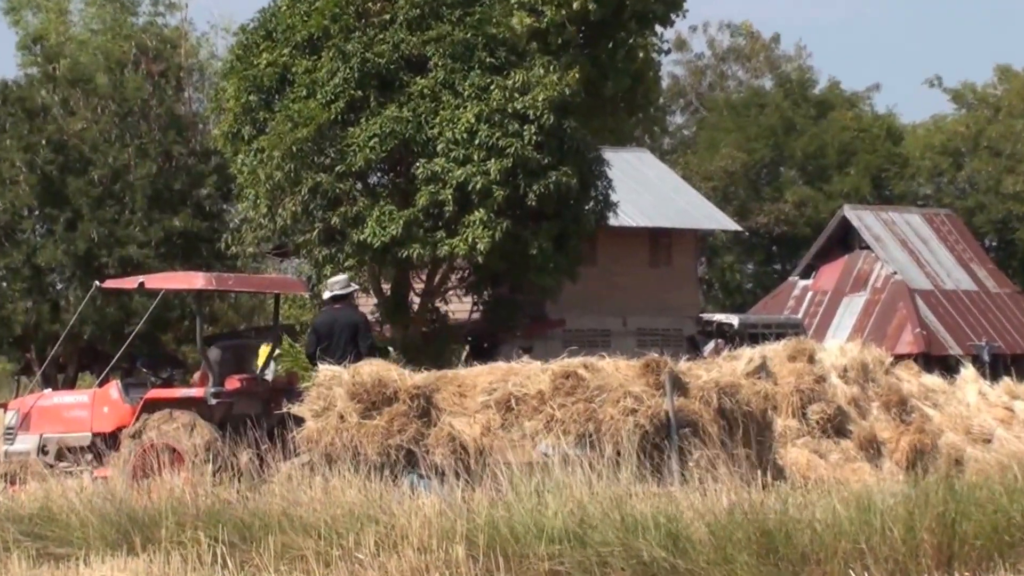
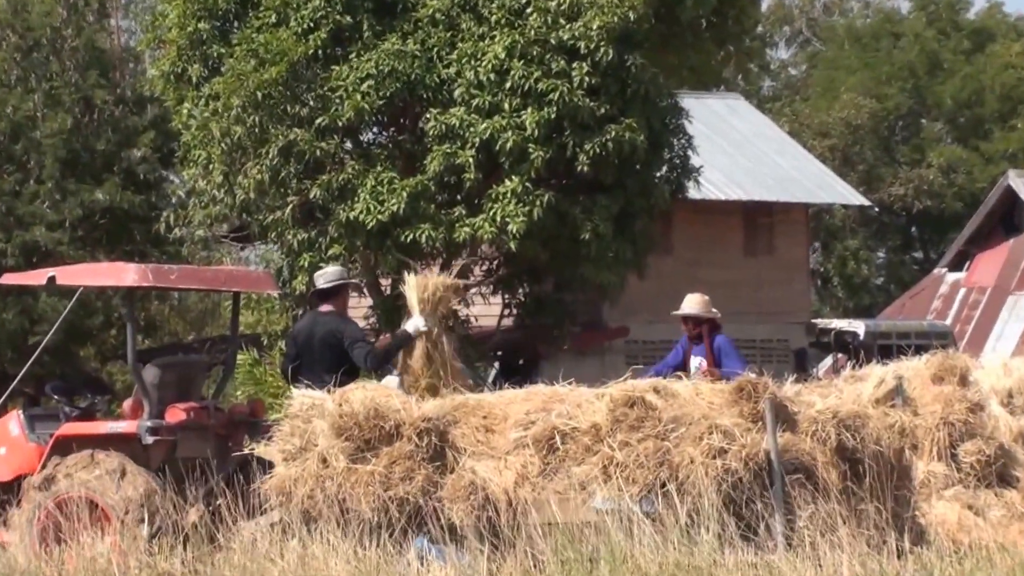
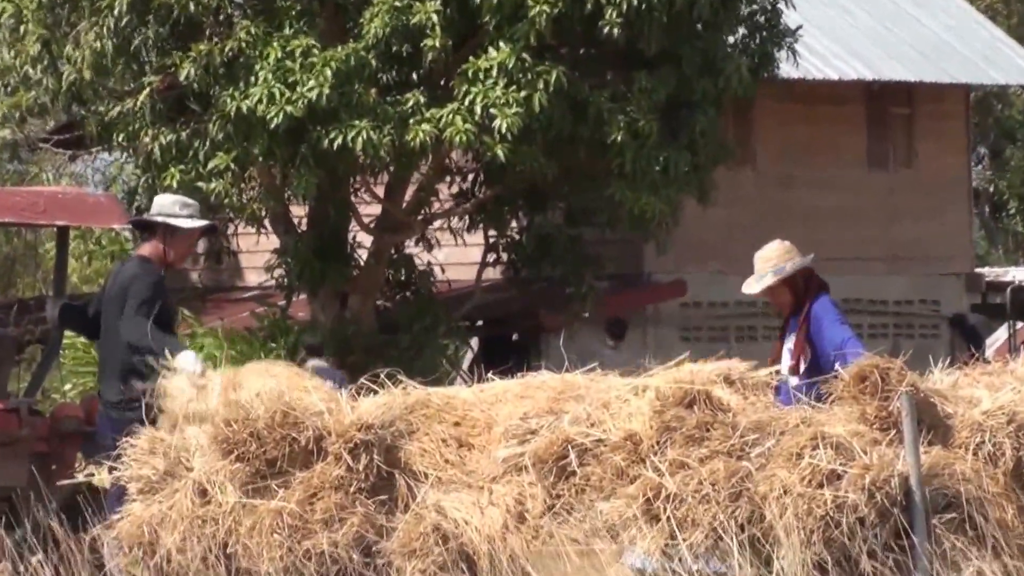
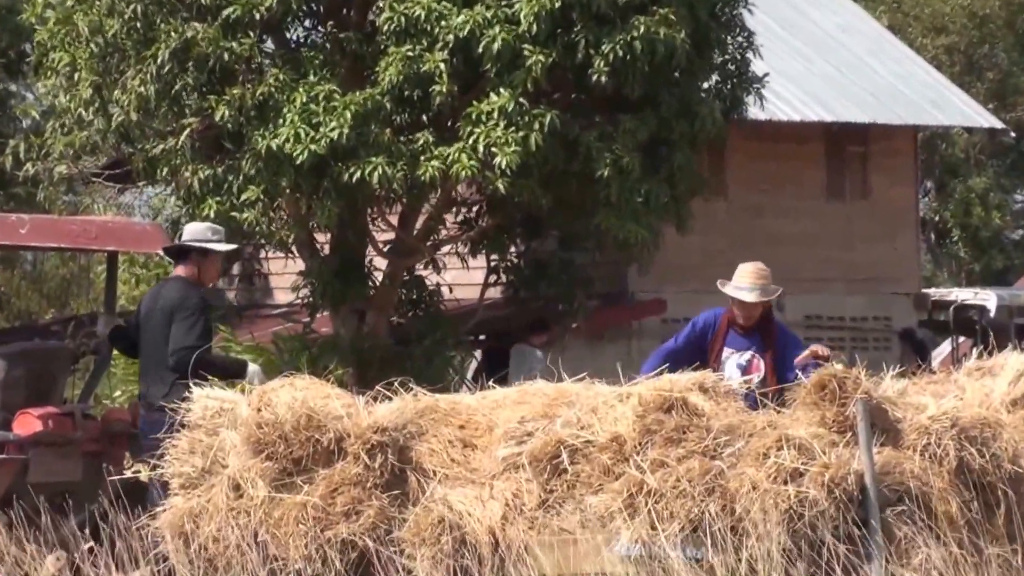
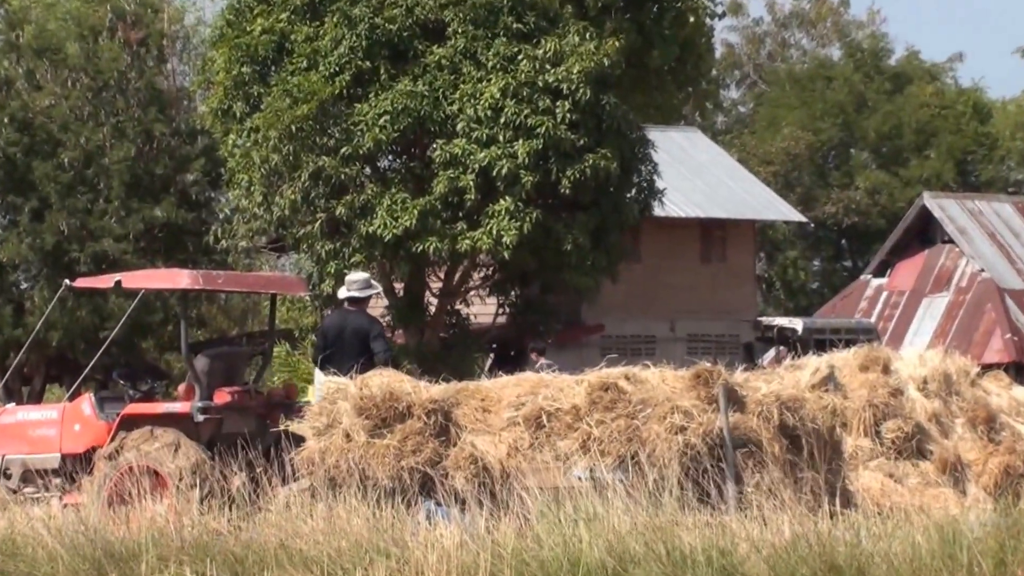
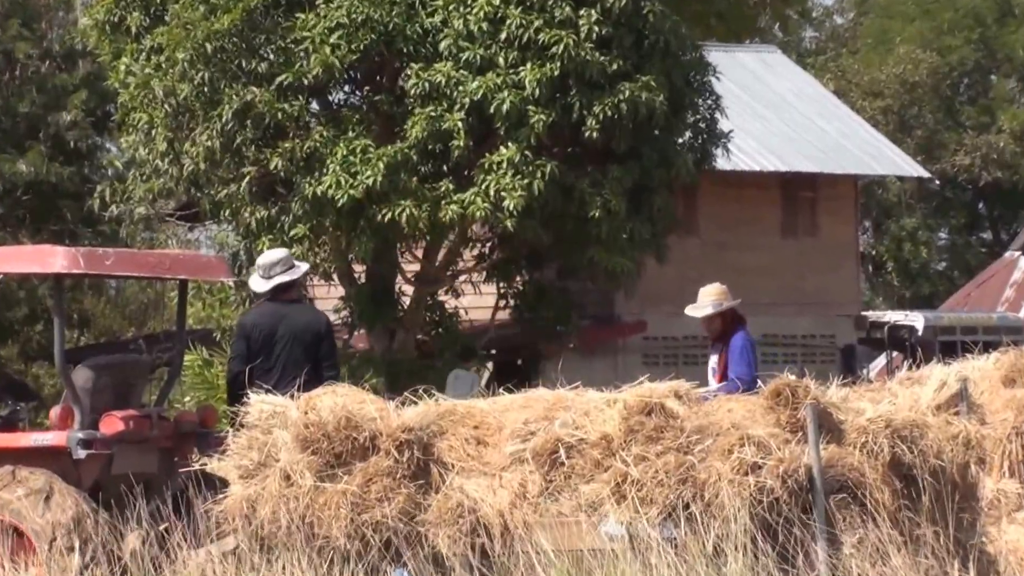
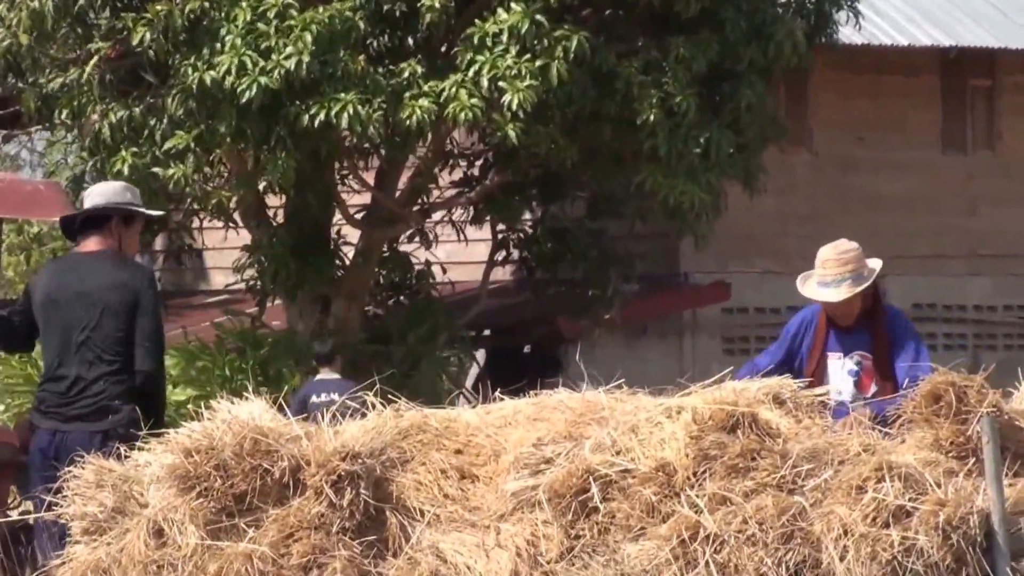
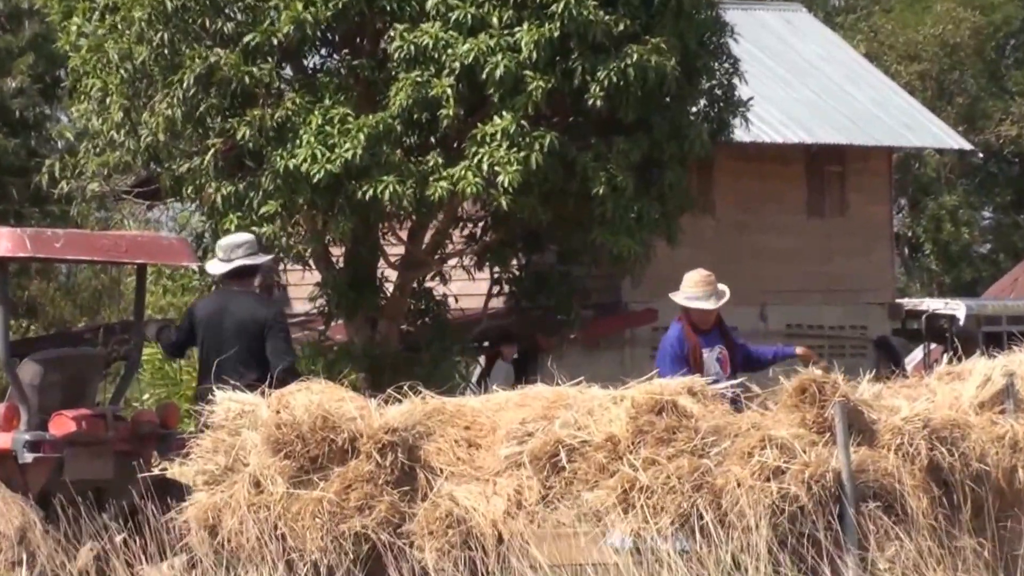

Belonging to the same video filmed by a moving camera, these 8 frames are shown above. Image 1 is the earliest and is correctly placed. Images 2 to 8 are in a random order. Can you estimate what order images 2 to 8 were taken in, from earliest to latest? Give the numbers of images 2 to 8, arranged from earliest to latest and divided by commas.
5, 2, 6, 8, 4, 3, 7
